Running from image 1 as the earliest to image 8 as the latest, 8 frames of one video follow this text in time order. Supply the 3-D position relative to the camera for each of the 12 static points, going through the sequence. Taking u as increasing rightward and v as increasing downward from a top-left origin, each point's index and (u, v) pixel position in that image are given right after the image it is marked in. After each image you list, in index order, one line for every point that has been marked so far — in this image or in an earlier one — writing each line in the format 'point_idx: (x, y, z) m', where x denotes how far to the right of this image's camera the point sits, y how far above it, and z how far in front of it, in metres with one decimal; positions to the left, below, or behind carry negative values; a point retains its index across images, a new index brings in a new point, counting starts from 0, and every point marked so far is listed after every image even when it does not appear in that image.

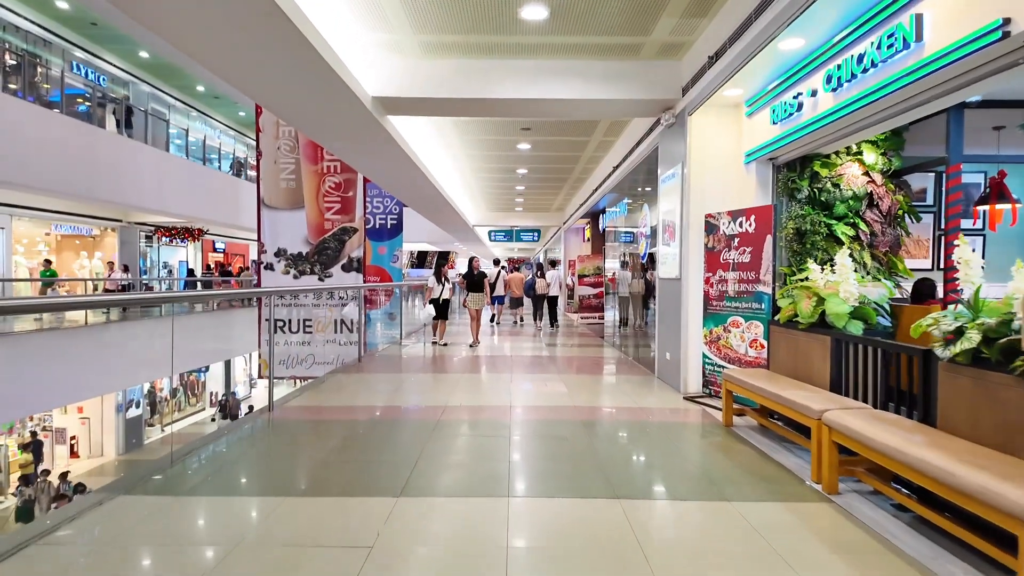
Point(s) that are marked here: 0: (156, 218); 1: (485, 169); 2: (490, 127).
0: (-9.5, +1.9, +15.6) m
1: (-0.5, +2.1, +9.9) m
2: (-0.3, +1.9, +6.9) m
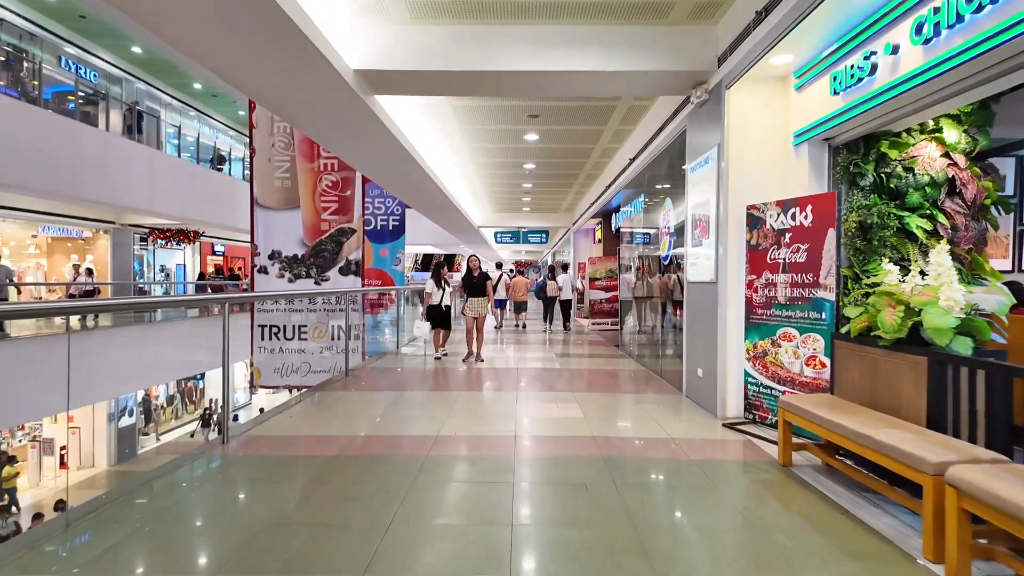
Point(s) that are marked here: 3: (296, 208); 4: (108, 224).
0: (-9.3, +1.8, +15.0) m
1: (-0.4, +2.0, +9.3) m
2: (-0.2, +1.9, +6.2) m
3: (-4.2, +1.6, +11.3) m
4: (-10.1, +1.6, +14.6) m
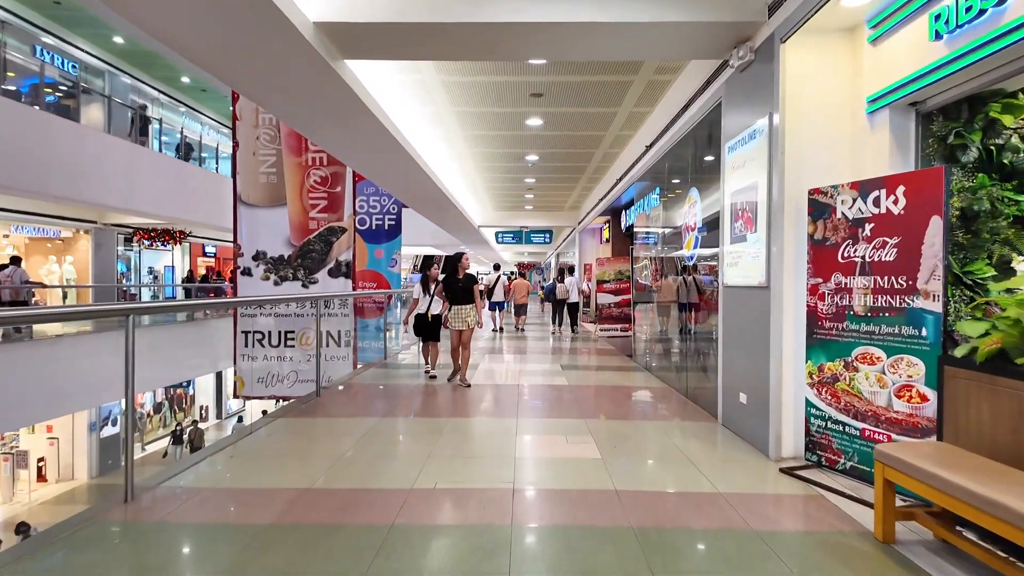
0: (-9.2, +1.7, +14.3) m
1: (-0.4, +2.0, +8.5) m
2: (-0.2, +1.8, +5.4) m
3: (-4.2, +1.5, +10.5) m
4: (-10.1, +1.5, +13.9) m
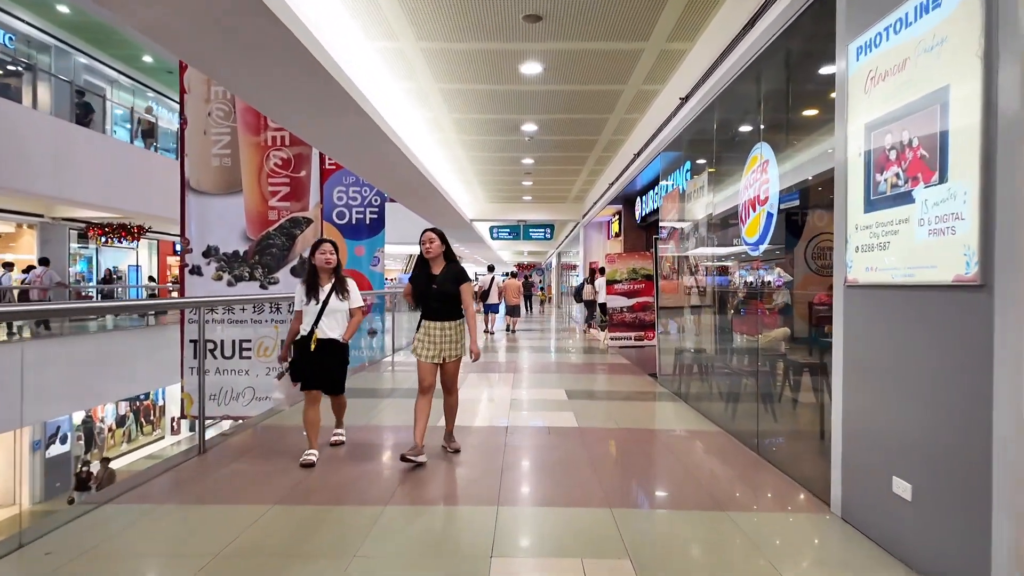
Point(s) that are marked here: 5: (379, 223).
0: (-9.3, +1.7, +12.8) m
1: (-0.5, +2.0, +6.9) m
2: (-0.3, +1.8, +3.9) m
3: (-4.3, +1.5, +9.0) m
4: (-10.2, +1.5, +12.4) m
5: (-2.5, +1.2, +11.1) m
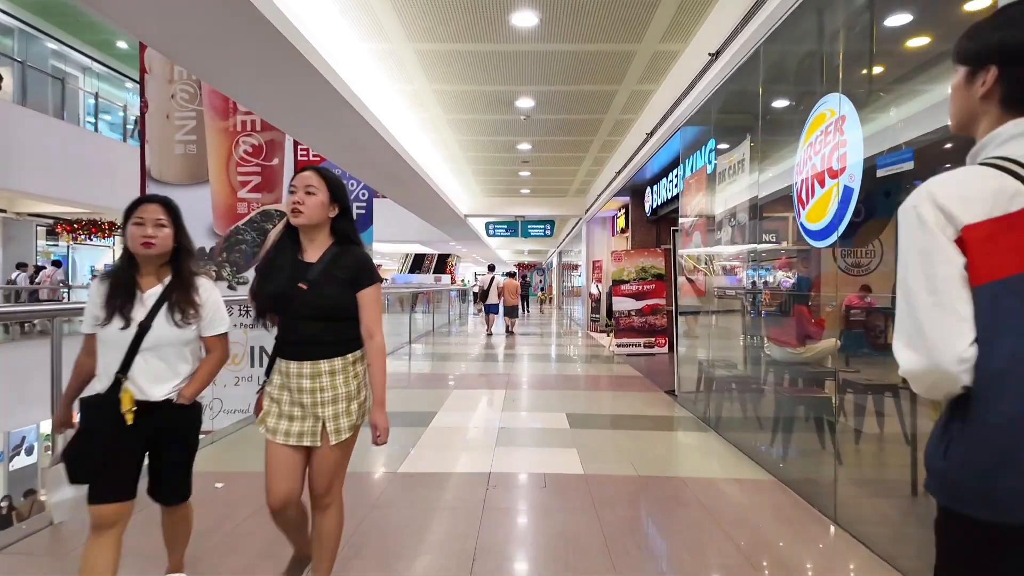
0: (-9.4, +1.6, +11.9) m
1: (-0.6, +2.0, +6.0) m
2: (-0.4, +1.8, +3.0) m
3: (-4.3, +1.5, +8.1) m
4: (-10.2, +1.5, +11.5) m
5: (-2.6, +1.2, +10.2) m
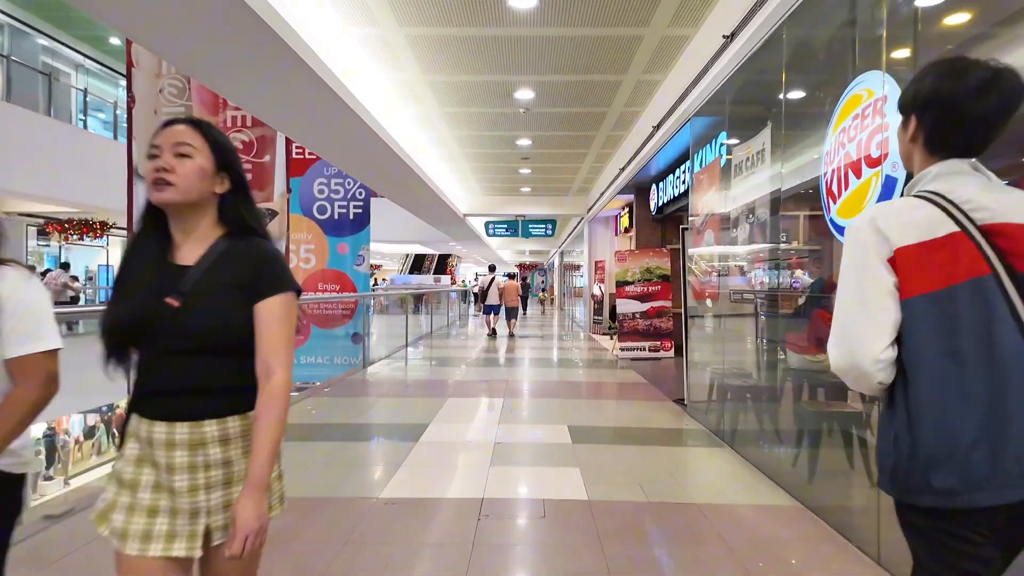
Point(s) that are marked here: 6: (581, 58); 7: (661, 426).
0: (-9.4, +1.6, +11.6) m
1: (-0.6, +1.9, +5.8) m
2: (-0.4, +1.8, +2.7) m
3: (-4.3, +1.4, +7.9) m
4: (-10.2, +1.5, +11.3) m
5: (-2.6, +1.2, +10.0) m
6: (+0.6, +1.9, +4.9) m
7: (+1.1, -1.0, +4.3) m
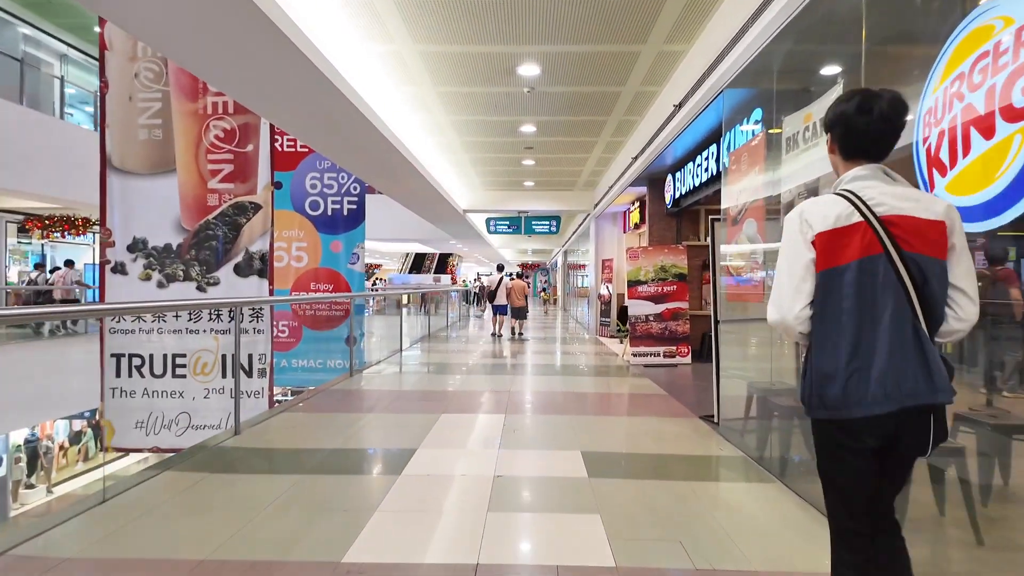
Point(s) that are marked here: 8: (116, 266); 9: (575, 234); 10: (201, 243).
0: (-9.3, +1.6, +11.1) m
1: (-0.6, +1.9, +5.2) m
2: (-0.4, +1.8, +2.1) m
3: (-4.3, +1.4, +7.3) m
4: (-10.2, +1.5, +10.7) m
5: (-2.5, +1.2, +9.4) m
6: (+0.6, +1.9, +4.3) m
7: (+1.1, -1.0, +3.7) m
8: (-4.9, +0.3, +7.2) m
9: (+1.9, +1.6, +17.4) m
10: (-3.9, +0.6, +7.3) m
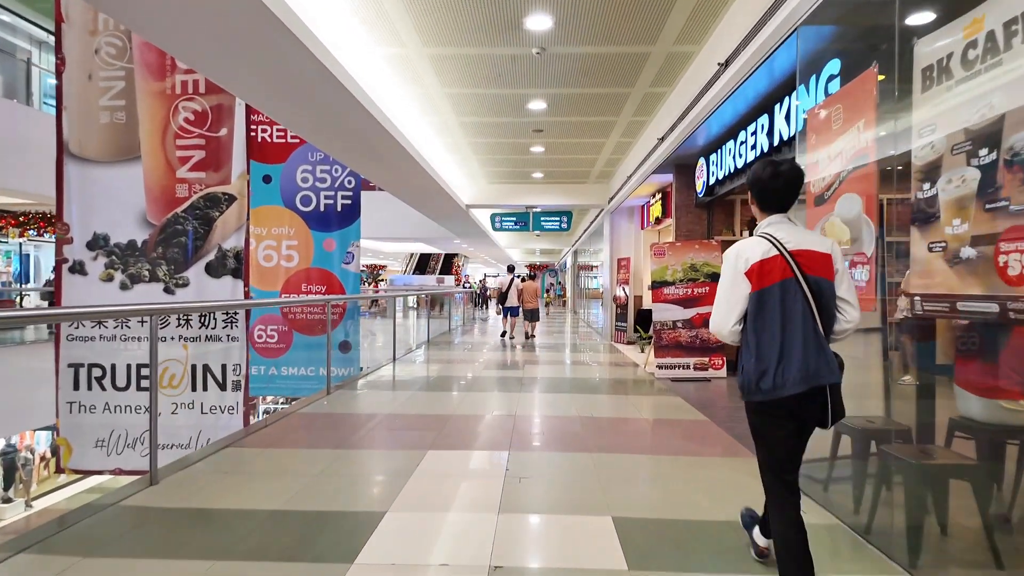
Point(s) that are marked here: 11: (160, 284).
0: (-9.2, +1.6, +10.3) m
1: (-0.5, +1.9, +4.3) m
2: (-0.4, +1.8, +1.3) m
3: (-4.2, +1.4, +6.5) m
4: (-10.0, +1.4, +10.0) m
5: (-2.4, +1.2, +8.5) m
6: (+0.6, +1.9, +3.4) m
7: (+1.1, -1.0, +2.8) m
8: (-4.8, +0.2, +6.4) m
9: (+2.1, +1.6, +16.5) m
10: (-3.8, +0.5, +6.5) m
11: (-3.9, 0.0, +6.6) m
